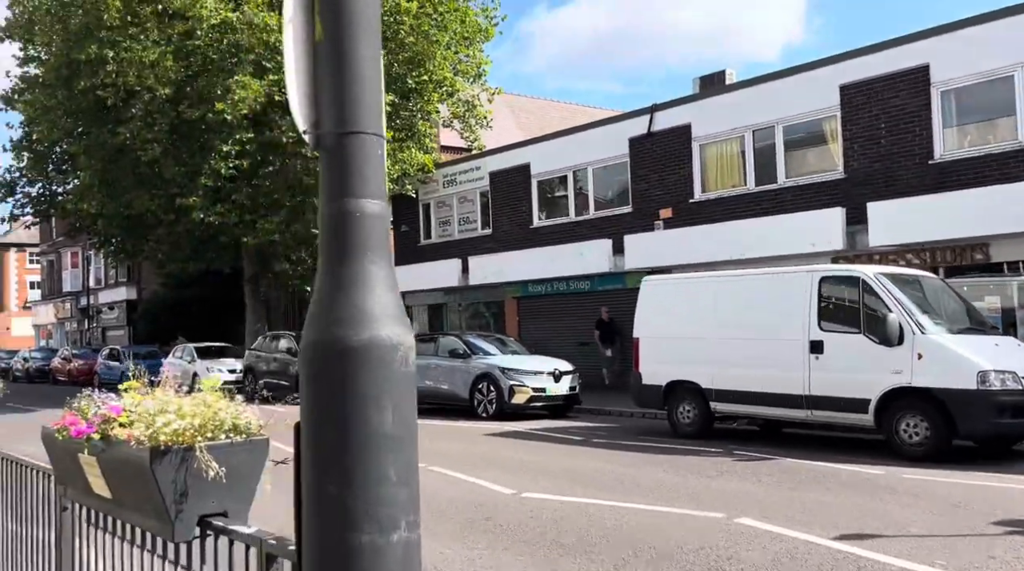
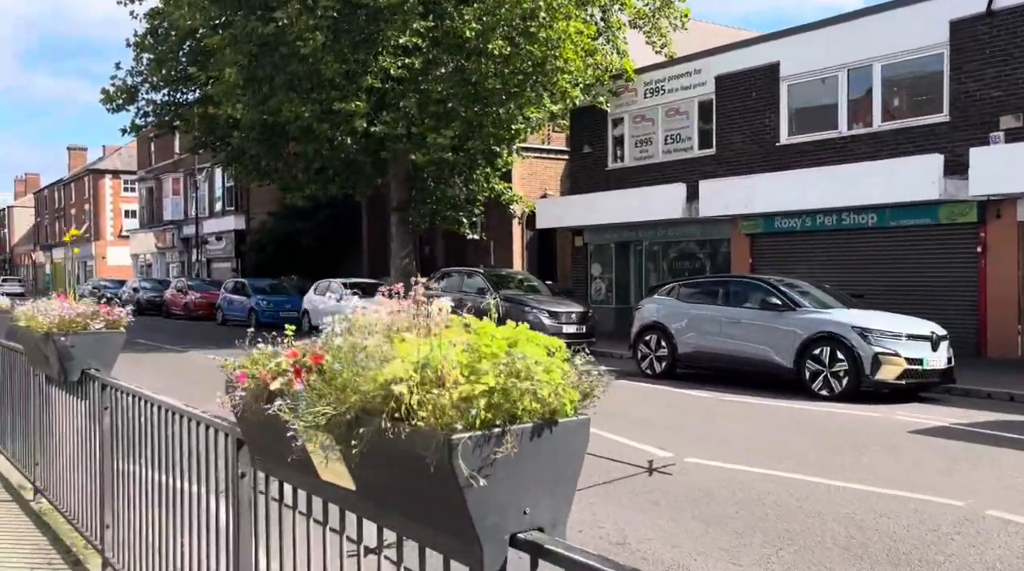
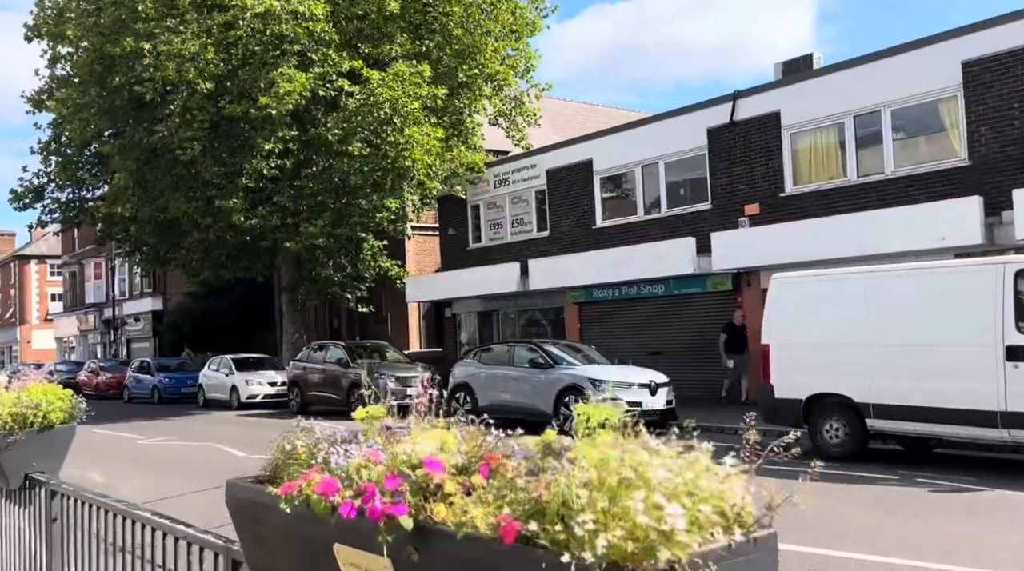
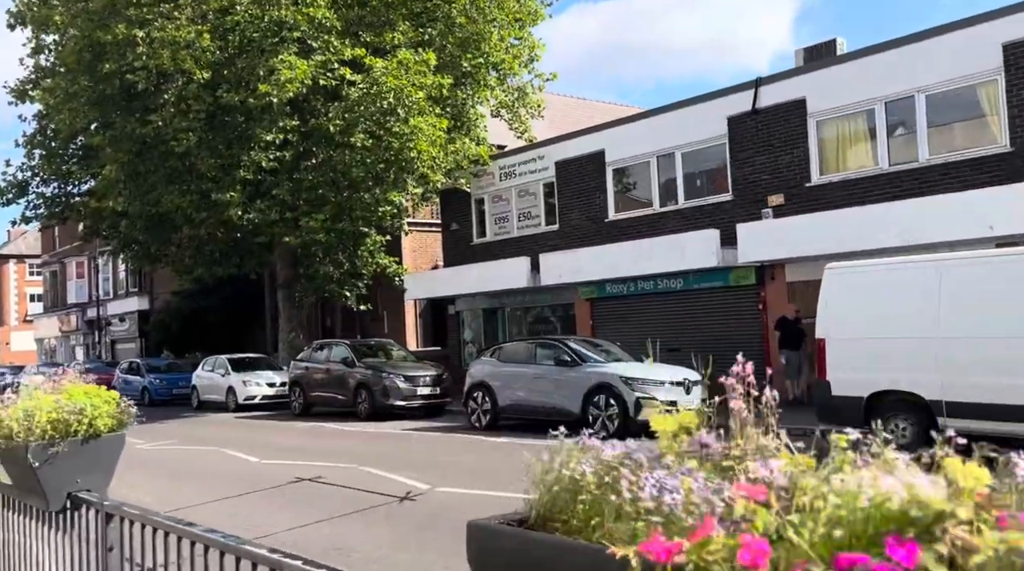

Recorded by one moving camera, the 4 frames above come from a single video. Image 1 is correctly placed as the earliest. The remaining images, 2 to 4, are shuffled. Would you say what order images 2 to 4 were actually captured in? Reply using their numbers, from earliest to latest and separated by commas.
3, 4, 2
